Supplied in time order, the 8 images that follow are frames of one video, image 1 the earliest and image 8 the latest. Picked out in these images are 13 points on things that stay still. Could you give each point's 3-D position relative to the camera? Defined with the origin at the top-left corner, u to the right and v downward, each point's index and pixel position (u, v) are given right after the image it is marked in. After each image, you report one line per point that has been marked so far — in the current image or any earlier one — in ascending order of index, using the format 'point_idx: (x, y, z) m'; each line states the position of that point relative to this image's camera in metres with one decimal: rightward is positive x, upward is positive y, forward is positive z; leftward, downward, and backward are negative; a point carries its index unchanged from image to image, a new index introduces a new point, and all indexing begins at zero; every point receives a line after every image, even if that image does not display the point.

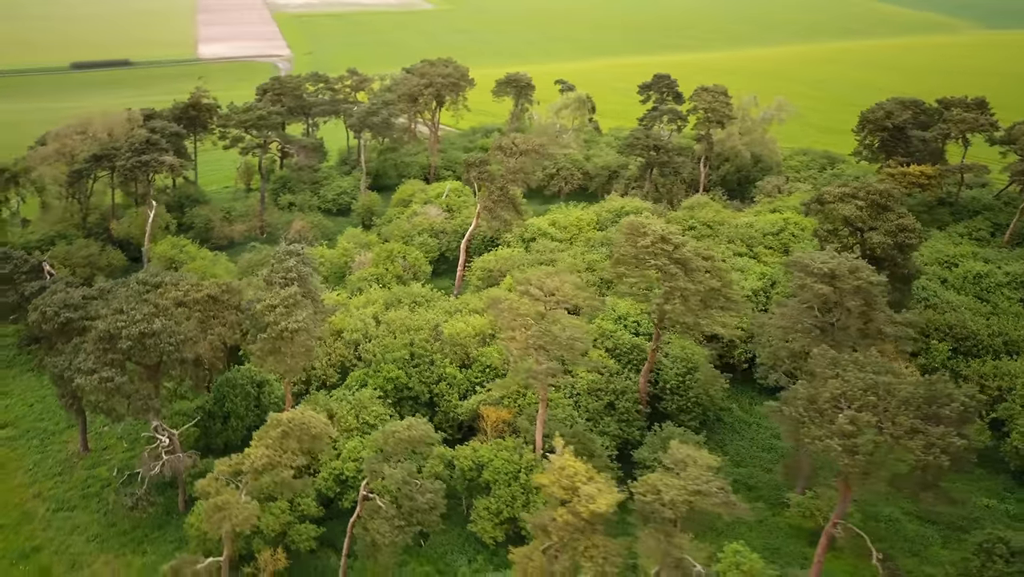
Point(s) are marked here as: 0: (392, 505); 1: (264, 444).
0: (-2.9, -5.1, +18.9) m
1: (-5.3, -3.3, +16.9) m
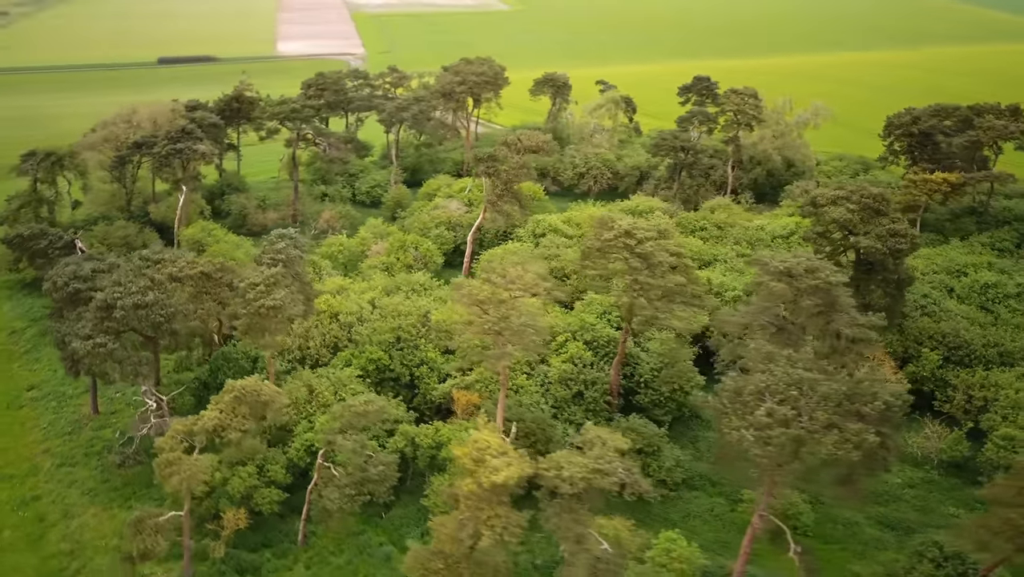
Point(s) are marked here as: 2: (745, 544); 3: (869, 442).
0: (-4.2, -4.6, +20.0) m
1: (-6.8, -2.7, +18.2) m
2: (+5.1, -5.5, +17.3) m
3: (+7.0, -3.0, +15.5) m
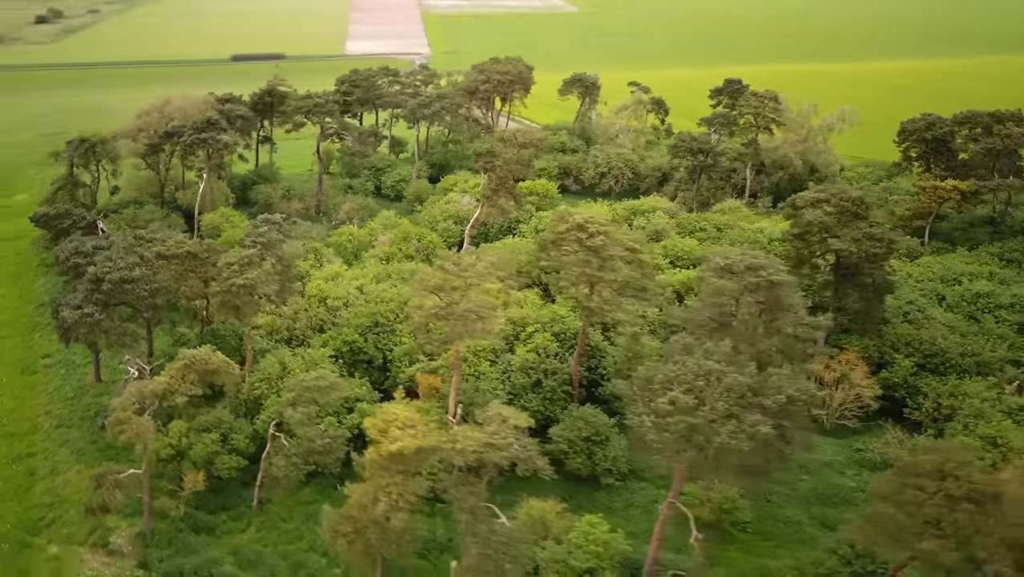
0: (-5.8, -4.1, +21.2) m
1: (-8.4, -2.1, +19.6) m
2: (+3.2, -5.4, +17.8) m
3: (+5.0, -2.9, +15.7) m
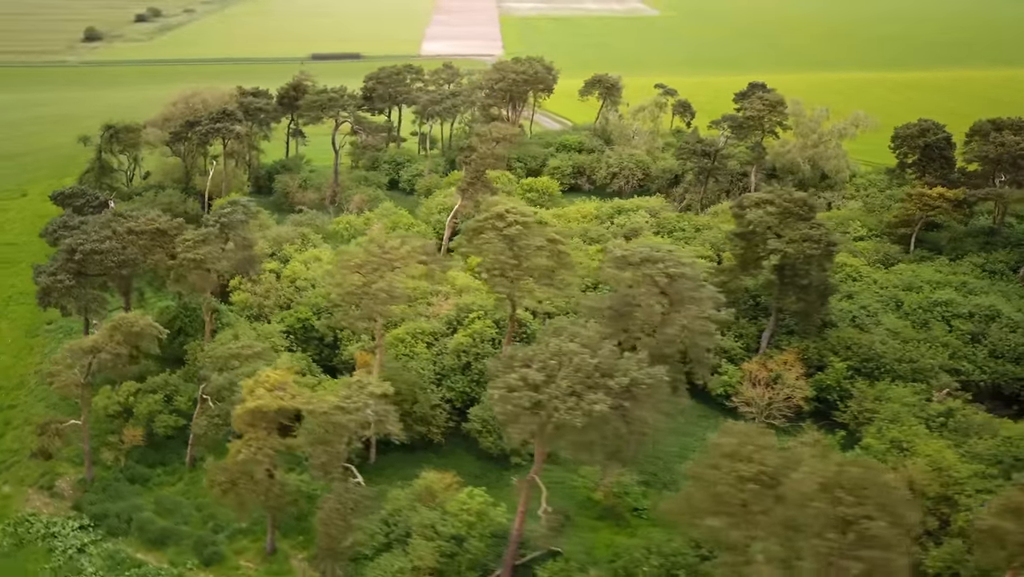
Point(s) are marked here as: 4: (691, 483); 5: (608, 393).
0: (-8.5, -3.4, +22.9) m
1: (-11.2, -1.2, +21.6) m
2: (+0.1, -5.0, +18.6) m
3: (+1.8, -2.5, +16.5) m
4: (+3.4, -3.7, +15.1) m
5: (+2.1, -2.2, +16.9) m
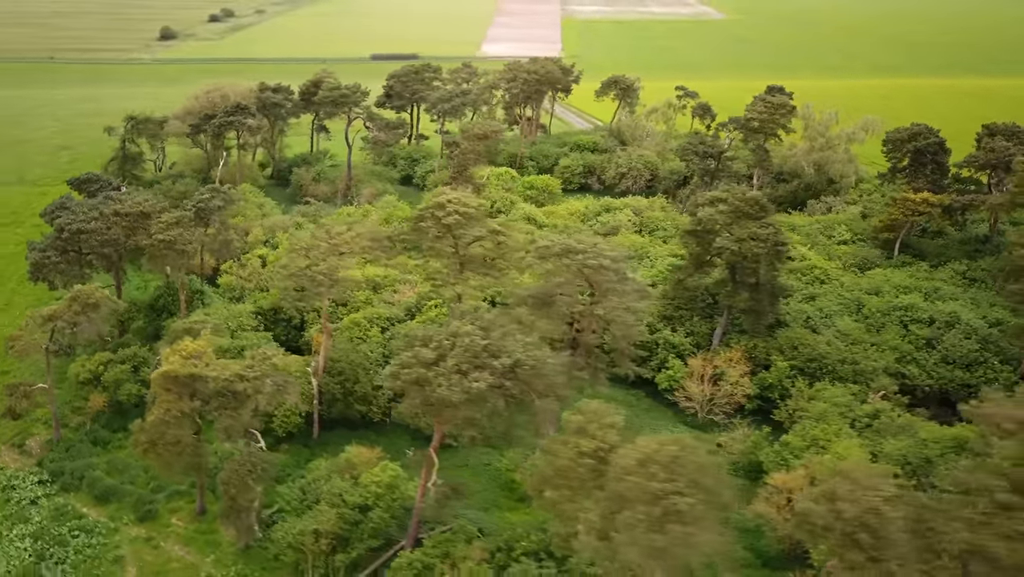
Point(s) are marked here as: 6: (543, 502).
0: (-10.5, -2.7, +24.5) m
1: (-13.2, -0.5, +23.4) m
2: (-2.3, -4.6, +19.6) m
3: (-0.7, -2.2, +17.3) m
4: (+0.7, -3.4, +15.7) m
5: (-0.5, -1.9, +17.7) m
6: (+0.7, -4.3, +16.0) m
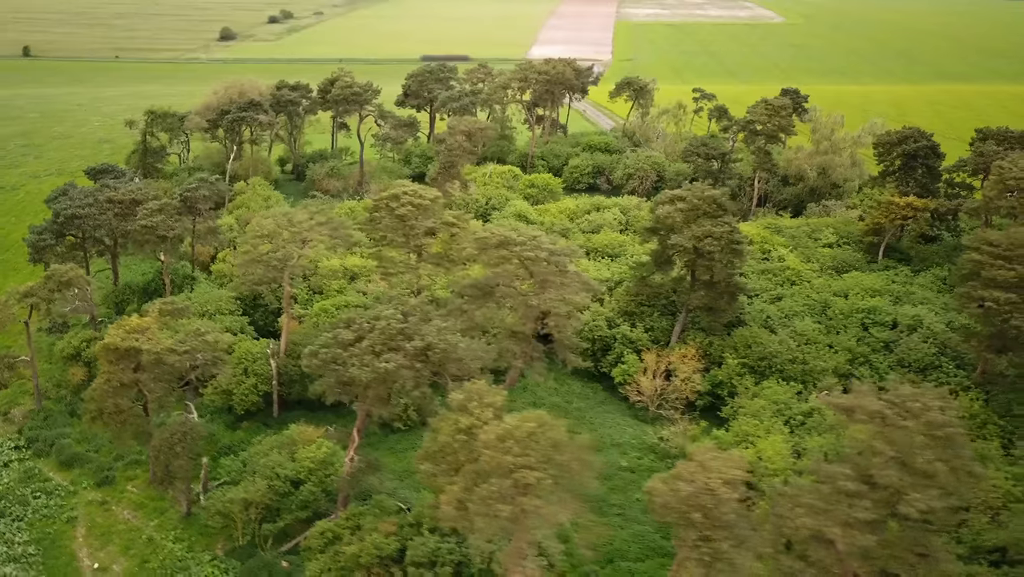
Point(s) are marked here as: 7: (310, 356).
0: (-12.2, -2.1, +26.0) m
1: (-14.9, +0.2, +25.1) m
2: (-4.4, -4.2, +20.5) m
3: (-2.9, -1.8, +18.1) m
4: (-1.6, -3.1, +16.5) m
5: (-2.6, -1.5, +18.6) m
6: (-1.6, -3.9, +16.8) m
7: (-5.0, -1.6, +19.7) m
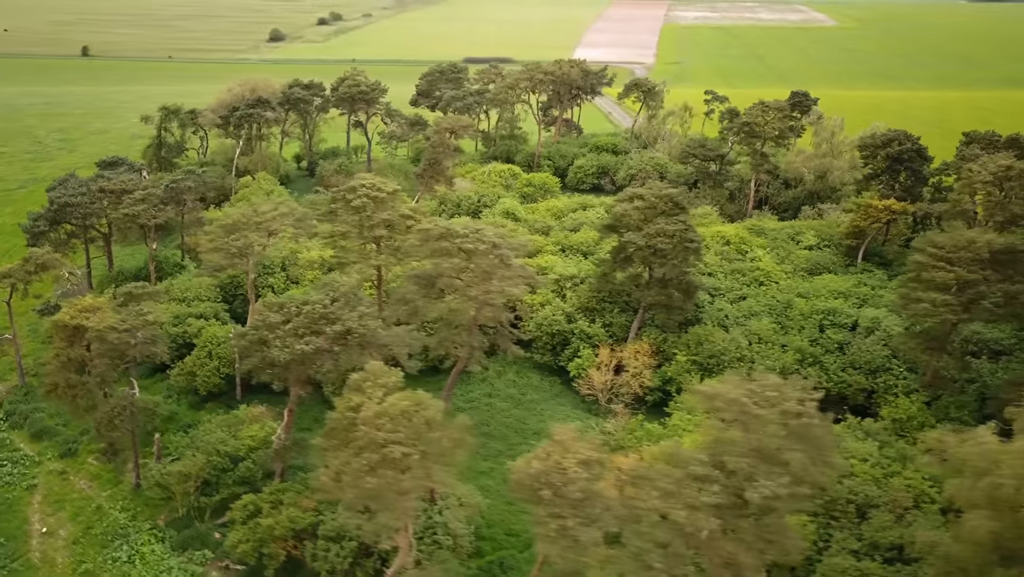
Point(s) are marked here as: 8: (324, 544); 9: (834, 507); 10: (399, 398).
0: (-13.8, -1.6, +27.4) m
1: (-16.5, +0.8, +26.6) m
2: (-6.4, -3.8, +21.4) m
3: (-5.0, -1.5, +19.0) m
4: (-3.8, -2.7, +17.3) m
5: (-4.6, -1.2, +19.4) m
6: (-3.8, -3.6, +17.5) m
7: (-6.9, -1.2, +20.6) m
8: (-4.3, -5.9, +18.4) m
9: (+7.5, -5.1, +18.6) m
10: (-2.2, -2.2, +15.6) m
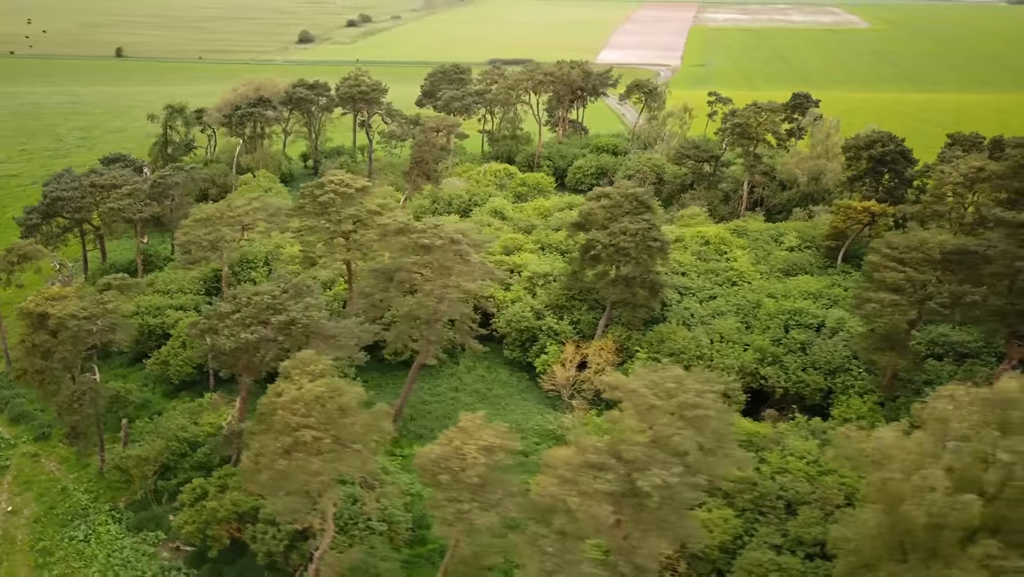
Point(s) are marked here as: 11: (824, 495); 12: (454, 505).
0: (-15.0, -1.3, +28.4) m
1: (-17.7, +1.2, +27.7) m
2: (-7.8, -3.6, +22.1) m
3: (-6.5, -1.2, +19.6) m
4: (-5.4, -2.5, +17.8) m
5: (-6.1, -1.0, +20.0) m
6: (-5.4, -3.4, +18.1) m
7: (-8.4, -1.0, +21.3) m
8: (-5.9, -5.7, +19.0) m
9: (+5.9, -5.0, +18.8) m
10: (-3.8, -2.0, +16.2) m
11: (+7.3, -4.8, +18.8) m
12: (-1.0, -3.8, +13.9) m
